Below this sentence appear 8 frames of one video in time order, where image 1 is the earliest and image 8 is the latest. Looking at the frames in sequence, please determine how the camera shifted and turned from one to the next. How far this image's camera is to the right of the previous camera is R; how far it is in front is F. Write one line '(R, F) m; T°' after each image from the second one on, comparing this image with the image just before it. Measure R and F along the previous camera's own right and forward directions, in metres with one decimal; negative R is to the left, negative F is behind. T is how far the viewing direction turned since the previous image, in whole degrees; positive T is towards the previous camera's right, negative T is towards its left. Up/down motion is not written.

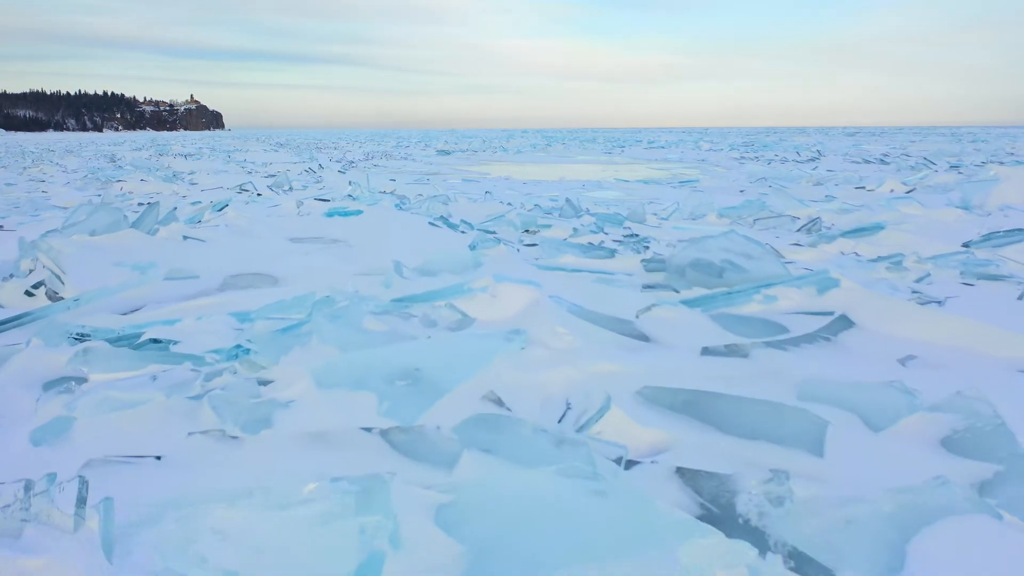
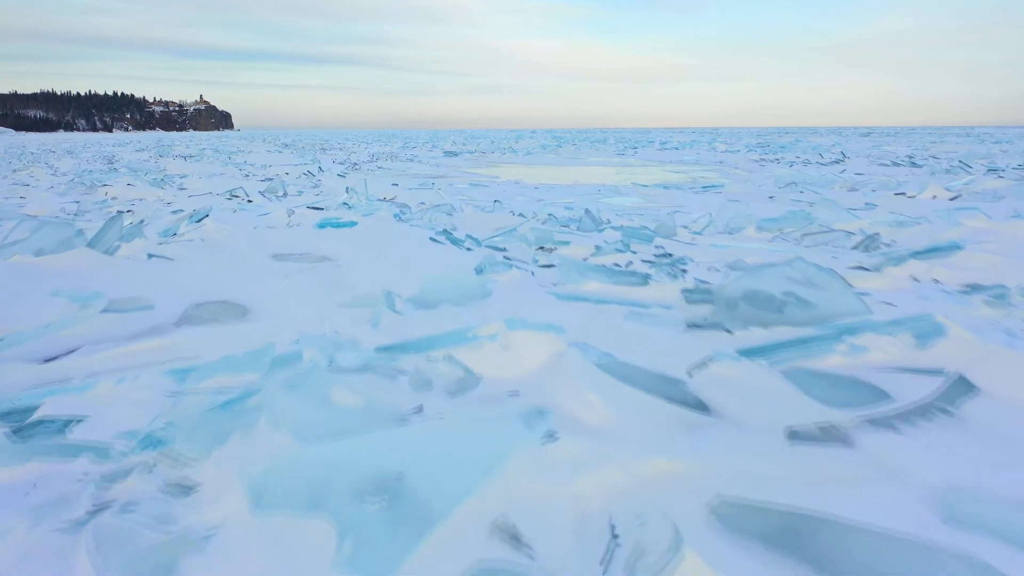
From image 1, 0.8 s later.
(0.0, +0.3) m; -1°
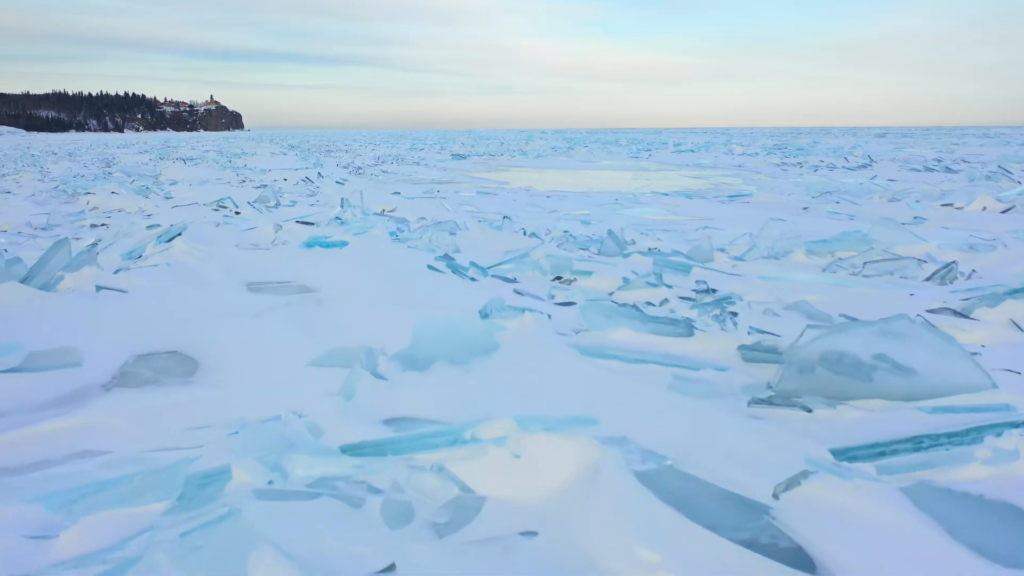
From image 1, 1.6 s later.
(0.0, +0.3) m; -1°
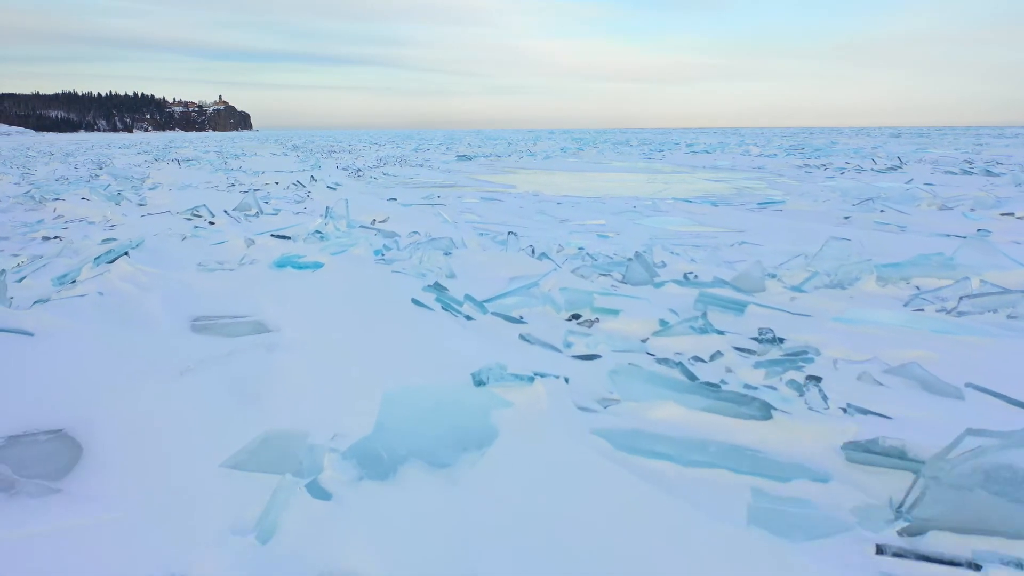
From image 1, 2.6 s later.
(0.0, +0.4) m; -1°
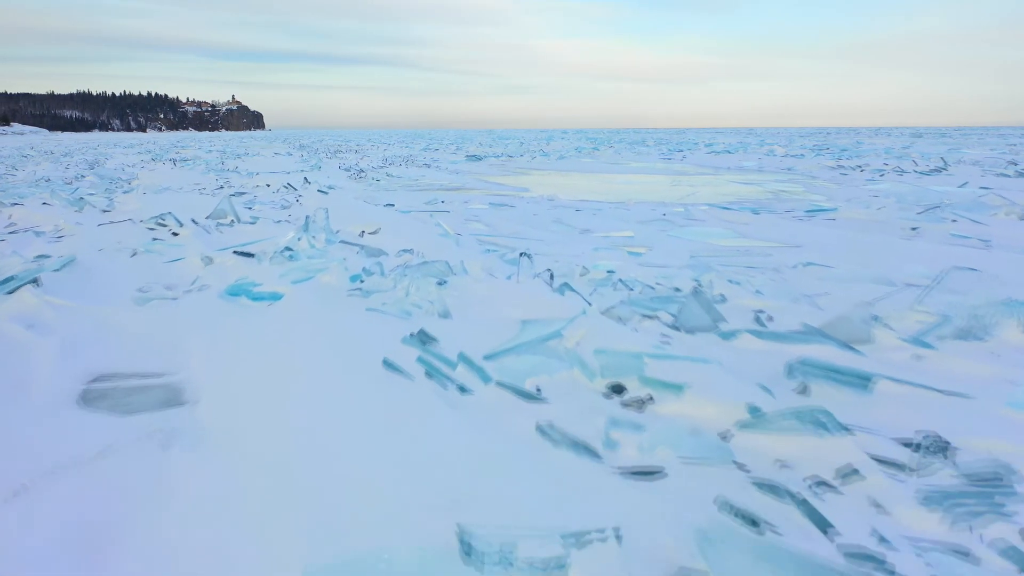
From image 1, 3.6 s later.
(0.0, +0.4) m; -1°
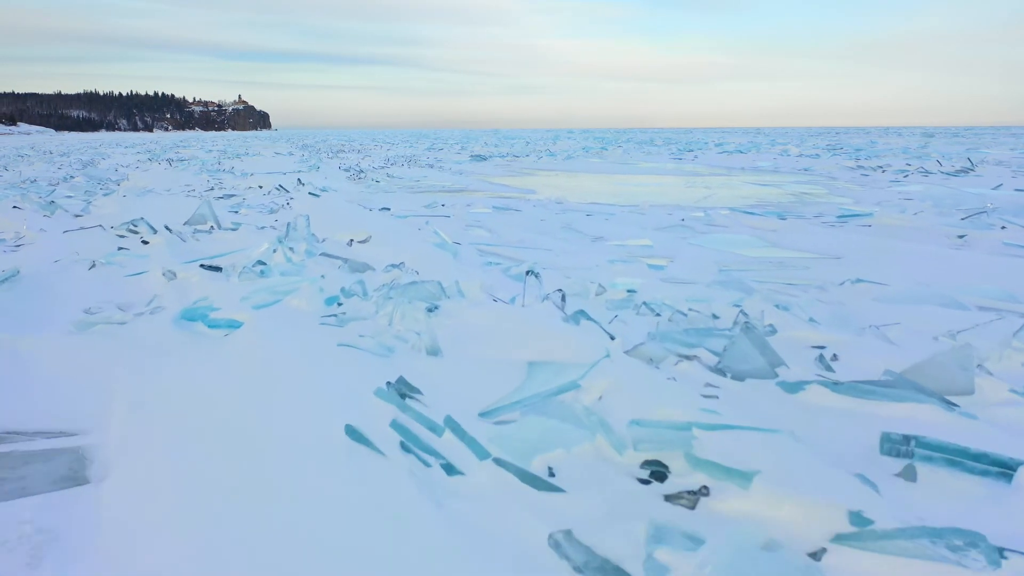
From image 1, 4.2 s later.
(0.0, +0.3) m; 0°
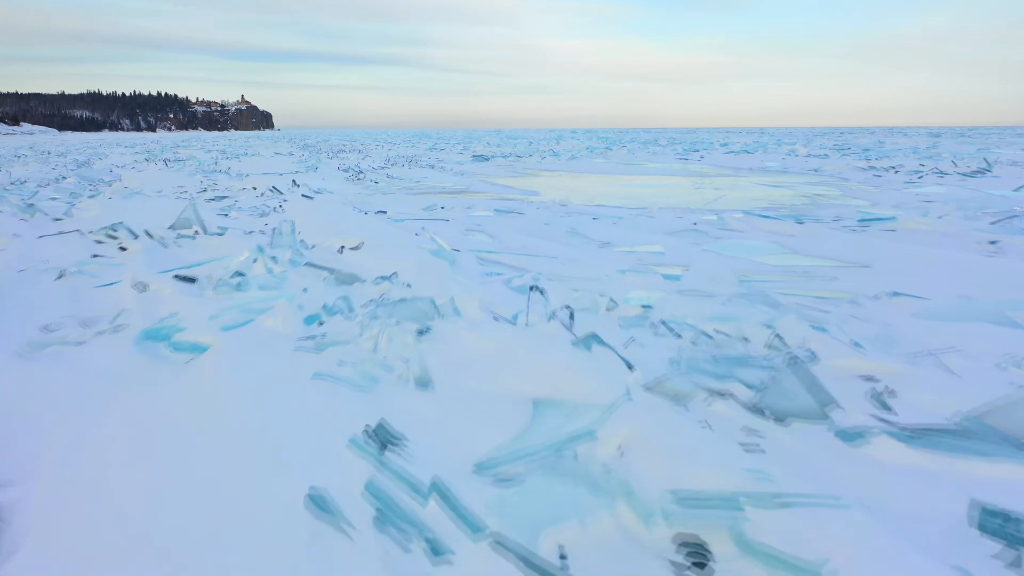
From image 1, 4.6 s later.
(0.0, +0.2) m; 0°
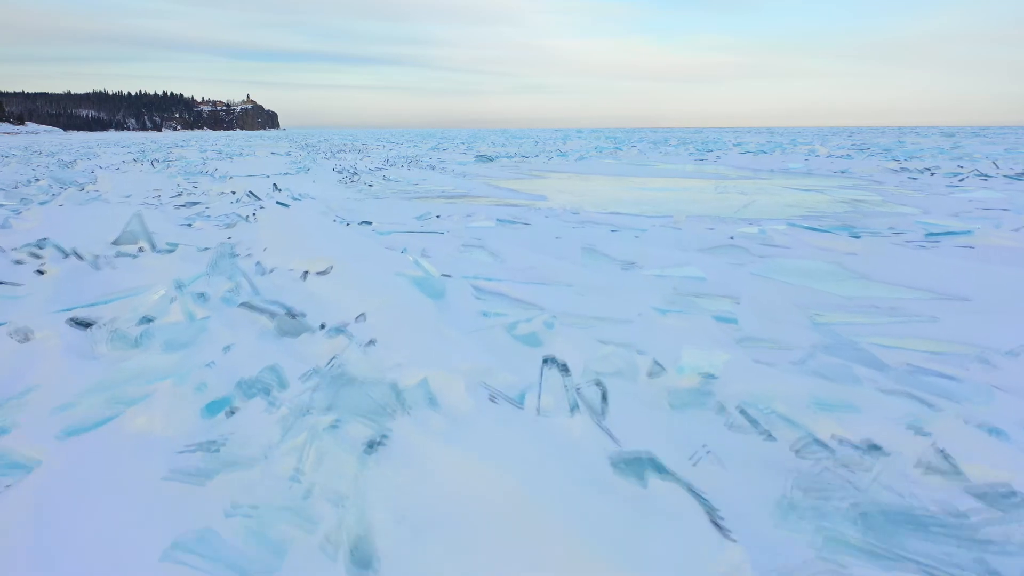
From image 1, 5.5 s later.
(0.0, +0.4) m; 0°
